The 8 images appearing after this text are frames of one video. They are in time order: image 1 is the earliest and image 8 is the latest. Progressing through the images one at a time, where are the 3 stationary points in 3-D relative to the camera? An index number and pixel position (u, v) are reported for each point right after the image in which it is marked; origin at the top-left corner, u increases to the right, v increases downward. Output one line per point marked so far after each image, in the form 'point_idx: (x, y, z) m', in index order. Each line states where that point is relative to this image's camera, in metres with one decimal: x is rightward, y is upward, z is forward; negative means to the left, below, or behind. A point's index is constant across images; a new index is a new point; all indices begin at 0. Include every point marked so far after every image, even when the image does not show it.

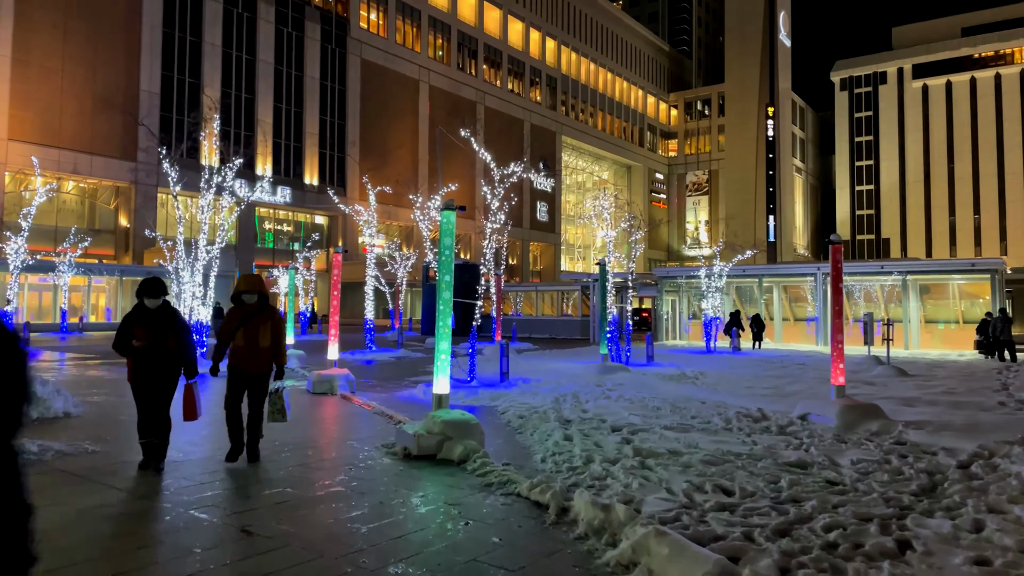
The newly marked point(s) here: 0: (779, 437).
0: (+3.3, -1.9, +8.8) m
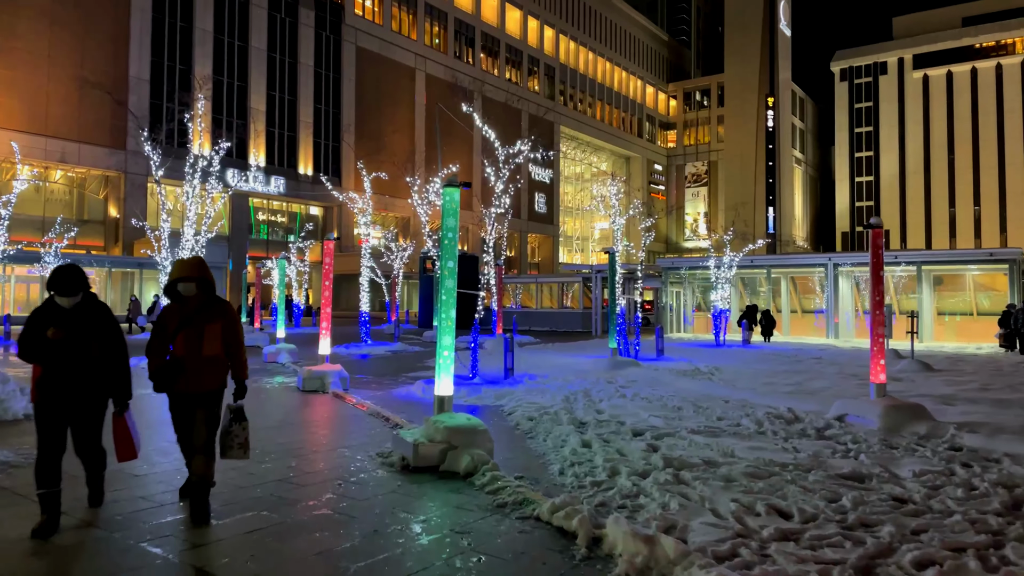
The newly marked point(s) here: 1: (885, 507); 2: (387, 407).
0: (+3.5, -1.7, +7.9) m
1: (+2.8, -1.7, +5.3) m
2: (-1.9, -1.8, +10.7) m
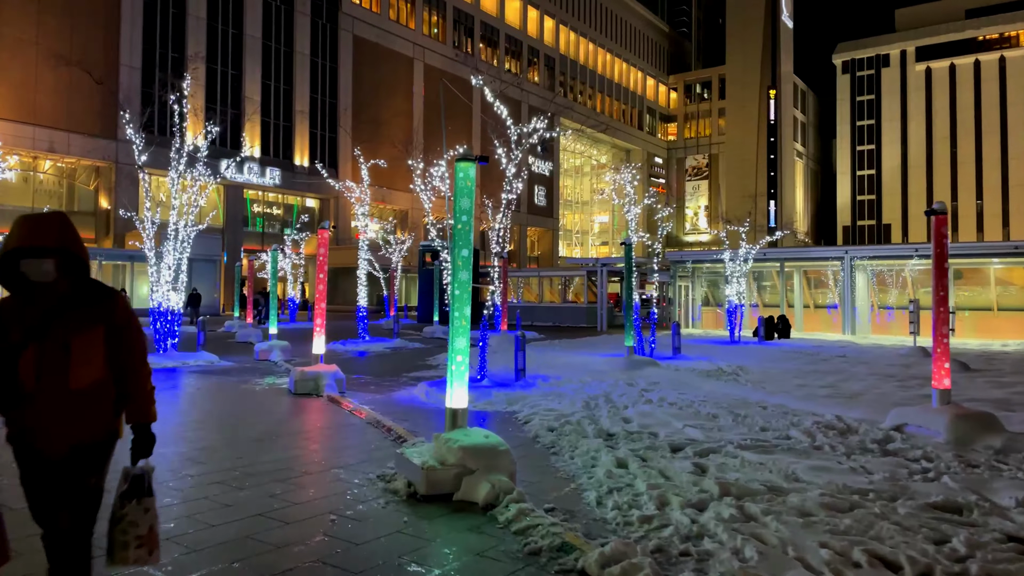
0: (+3.7, -1.7, +6.9) m
1: (+3.0, -1.6, +4.3) m
2: (-1.7, -1.7, +9.6) m
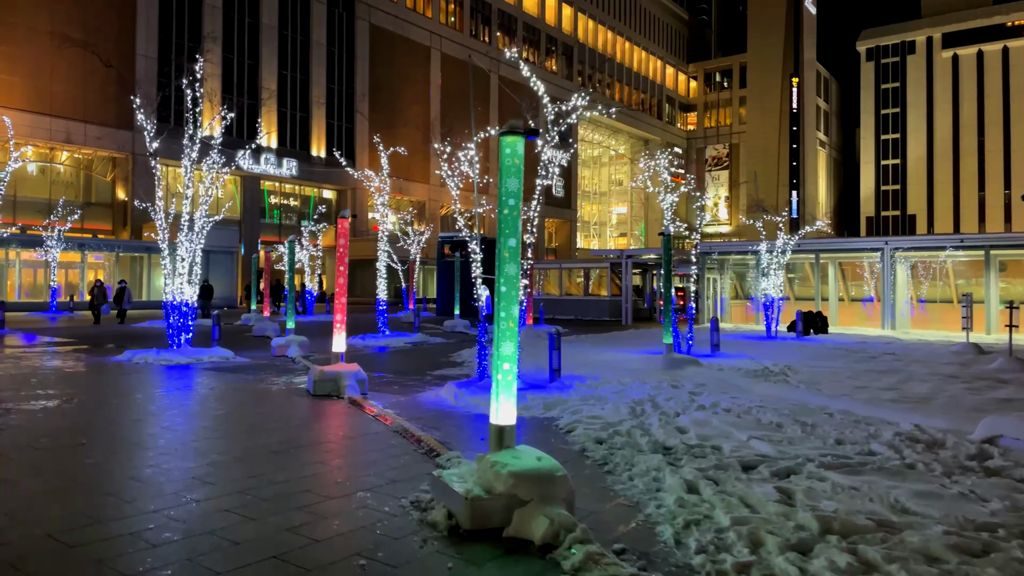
0: (+4.1, -1.6, +6.0) m
1: (+3.4, -1.6, +3.4) m
2: (-1.2, -1.6, +8.8) m
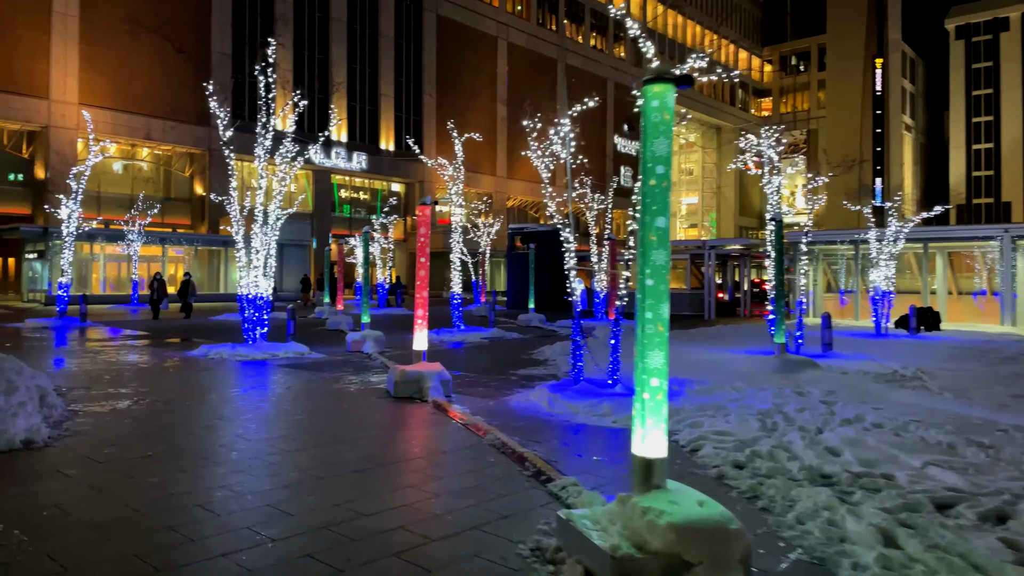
0: (+5.0, -1.6, +4.5) m
1: (+4.0, -1.6, +2.0) m
2: (-0.1, -1.5, +7.8) m
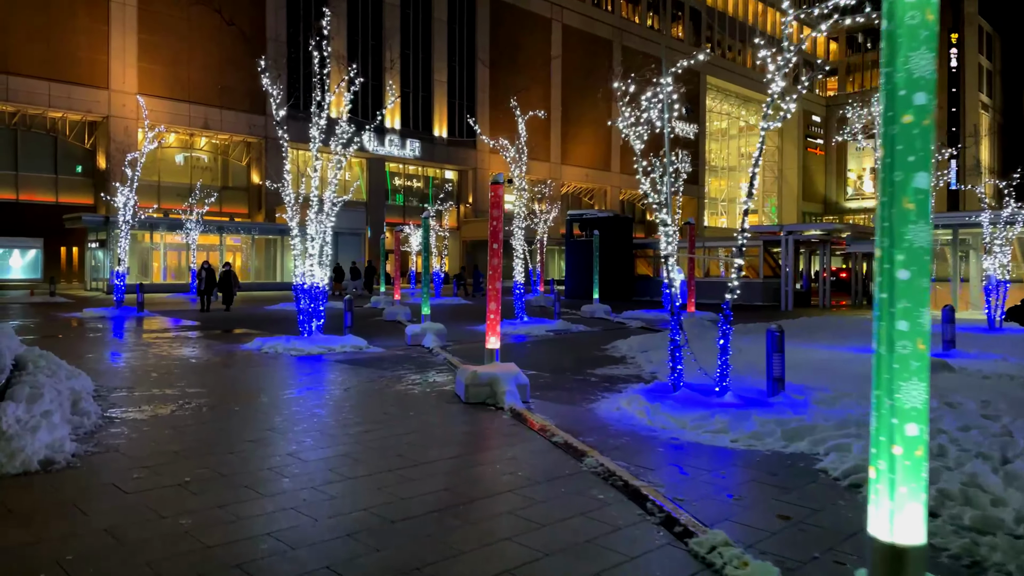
0: (+5.6, -1.5, +2.9) m
1: (+4.5, -1.6, +0.5) m
2: (+0.8, -1.5, +6.6) m
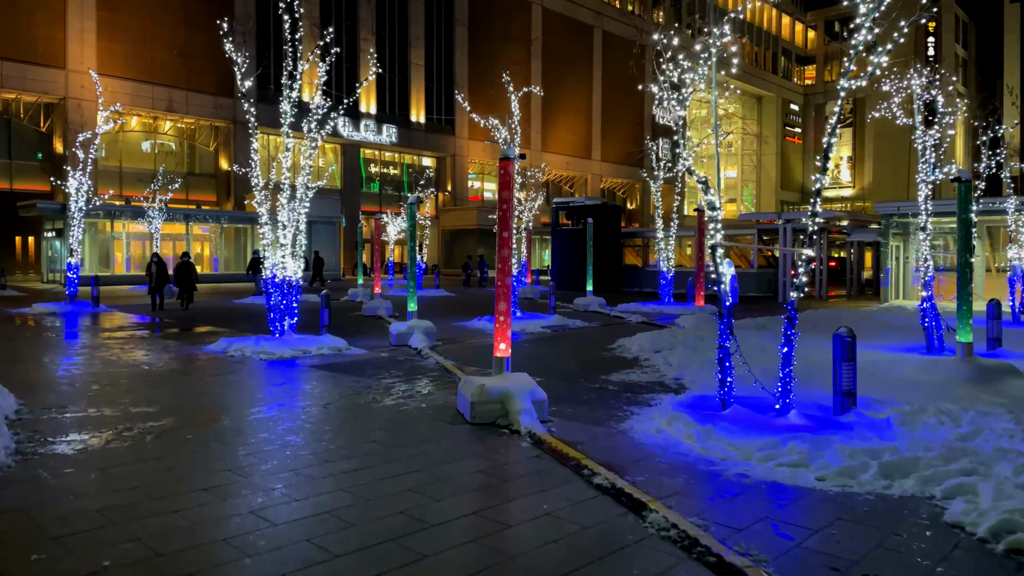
0: (+5.9, -1.6, +1.7) m
1: (+5.0, -1.7, -0.7) m
2: (+1.1, -1.4, +5.2) m
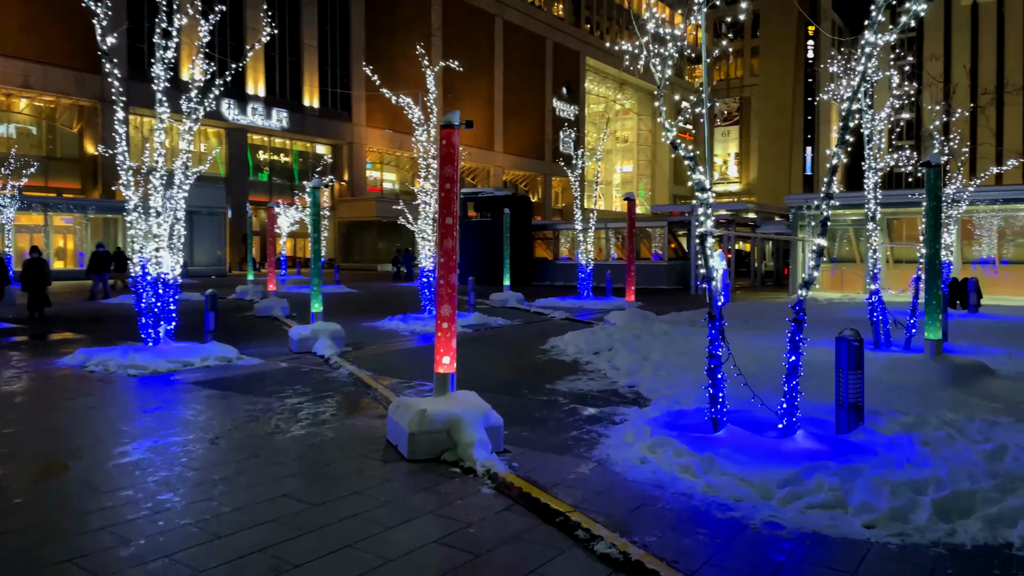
0: (+6.2, -1.6, +1.3) m
1: (+5.6, -1.7, -1.3) m
2: (+0.9, -1.4, +4.0) m
